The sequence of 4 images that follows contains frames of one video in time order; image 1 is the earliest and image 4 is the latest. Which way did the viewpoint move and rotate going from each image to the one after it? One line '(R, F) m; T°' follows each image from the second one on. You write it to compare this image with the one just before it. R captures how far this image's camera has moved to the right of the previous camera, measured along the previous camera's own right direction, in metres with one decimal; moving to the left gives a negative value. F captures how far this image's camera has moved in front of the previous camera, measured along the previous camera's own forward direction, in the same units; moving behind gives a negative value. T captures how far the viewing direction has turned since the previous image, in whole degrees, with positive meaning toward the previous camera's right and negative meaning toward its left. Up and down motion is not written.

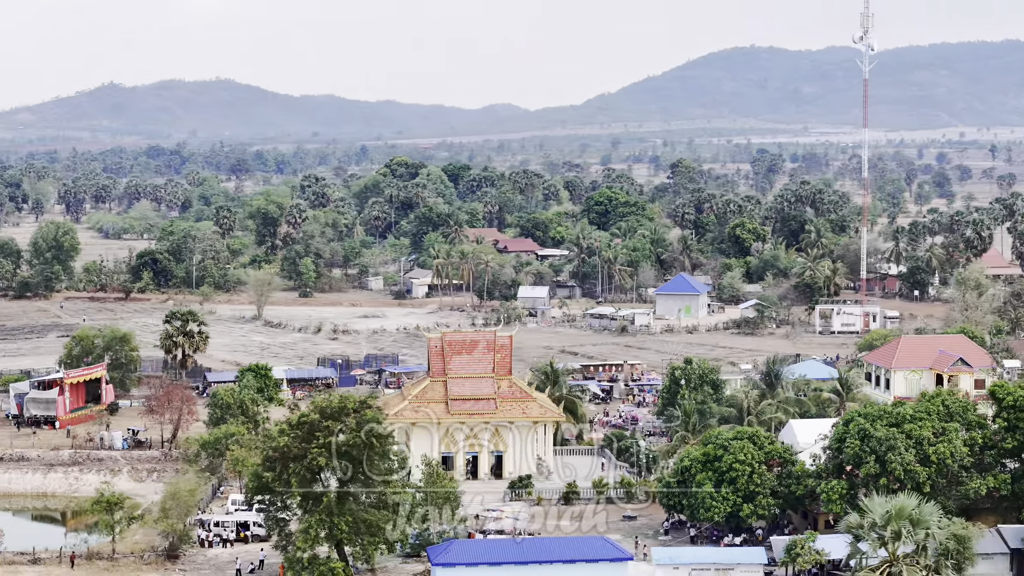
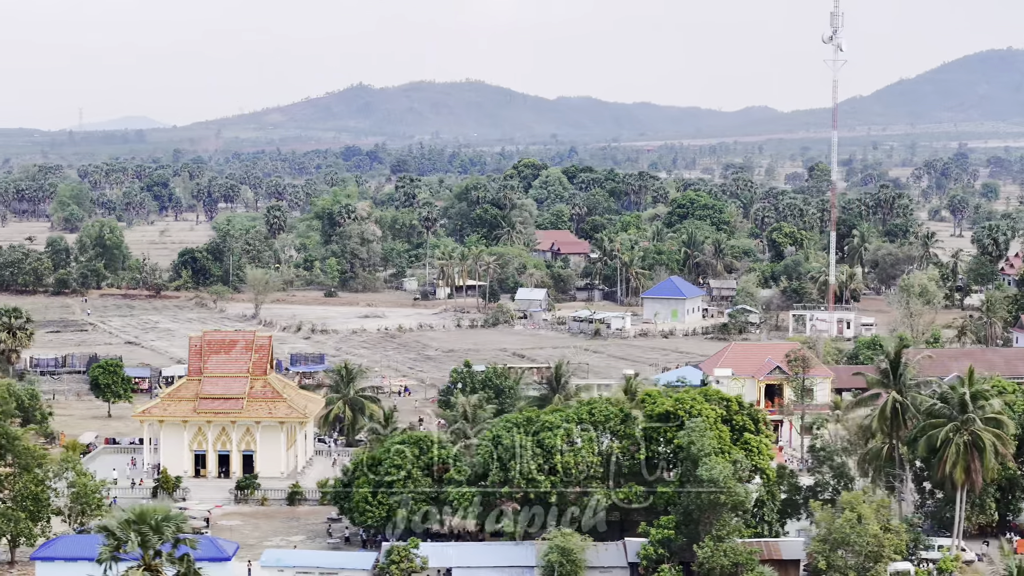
(+13.4, +1.3) m; -9°
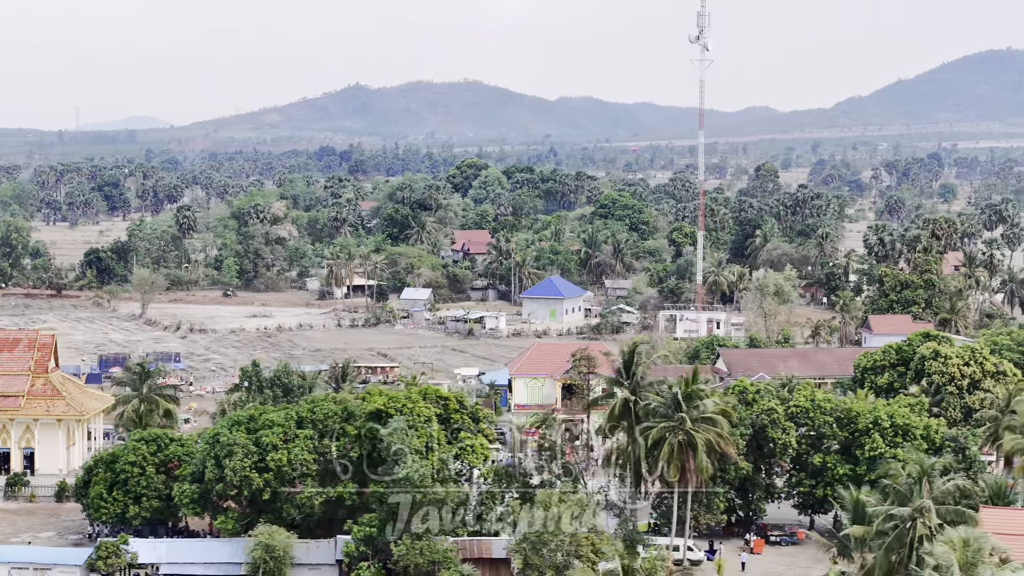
(+6.1, -0.1) m; -2°
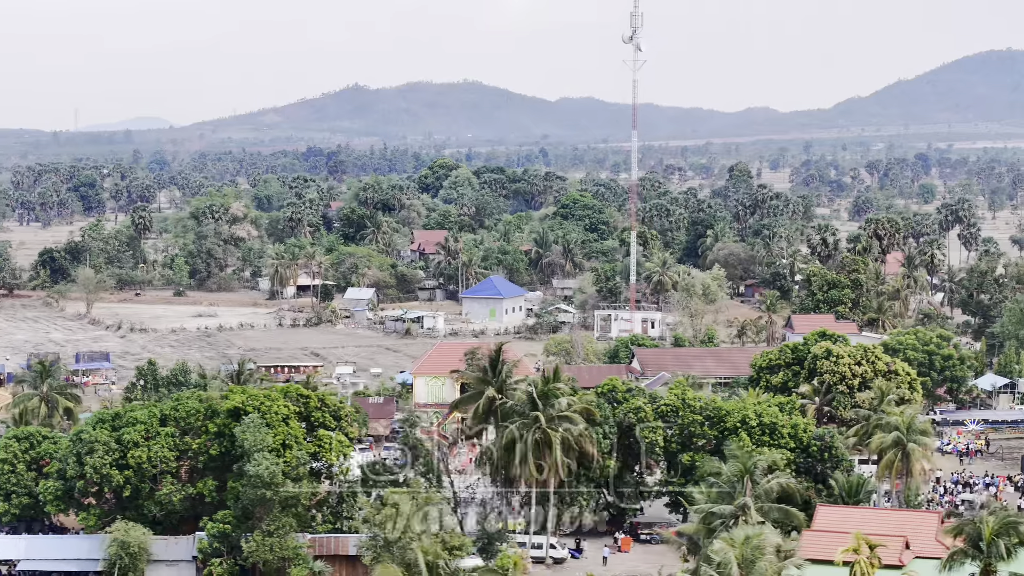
(+3.1, -0.2) m; -1°
